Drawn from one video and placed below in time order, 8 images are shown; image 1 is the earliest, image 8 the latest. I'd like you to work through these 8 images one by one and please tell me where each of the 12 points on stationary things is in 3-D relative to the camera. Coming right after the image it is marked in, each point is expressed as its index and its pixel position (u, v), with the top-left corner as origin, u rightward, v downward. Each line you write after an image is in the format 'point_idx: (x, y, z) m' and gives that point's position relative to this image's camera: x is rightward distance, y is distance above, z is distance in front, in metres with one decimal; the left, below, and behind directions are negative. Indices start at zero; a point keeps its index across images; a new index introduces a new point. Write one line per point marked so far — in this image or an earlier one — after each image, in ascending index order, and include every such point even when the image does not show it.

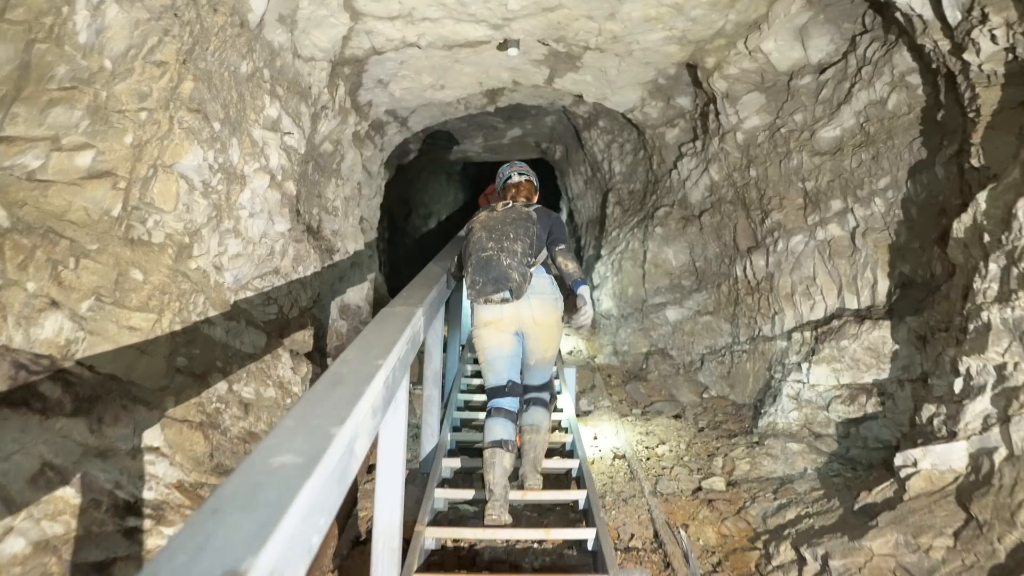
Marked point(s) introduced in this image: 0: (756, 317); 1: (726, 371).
0: (+1.2, -0.2, +4.2) m
1: (+1.2, -0.5, +4.5) m
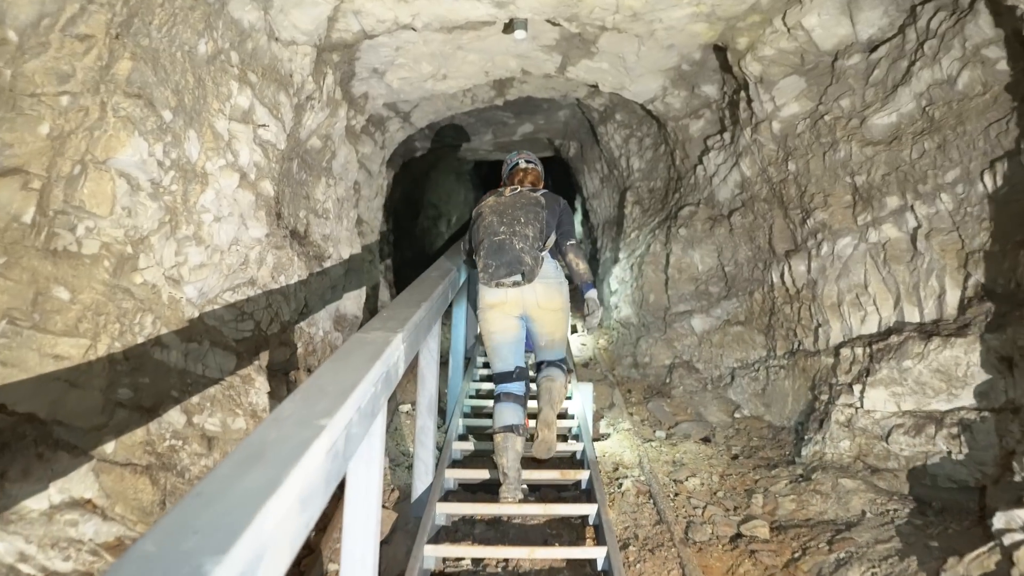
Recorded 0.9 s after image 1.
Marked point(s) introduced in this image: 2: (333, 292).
0: (+1.3, -0.2, +3.7) m
1: (+1.2, -0.5, +4.0) m
2: (-0.9, 0.0, +4.3) m
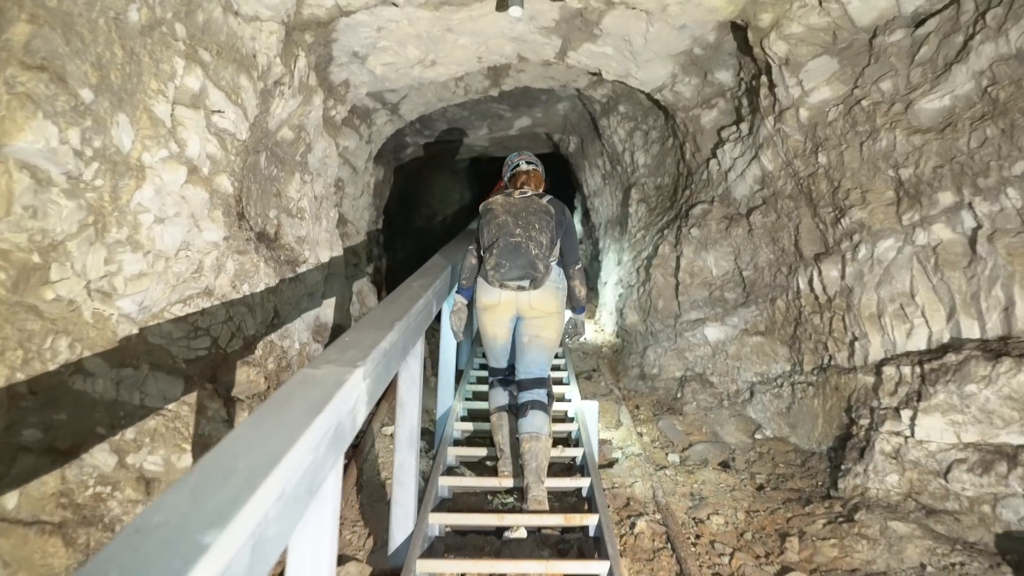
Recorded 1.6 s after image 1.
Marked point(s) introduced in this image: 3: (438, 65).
0: (+1.3, -0.2, +3.3) m
1: (+1.2, -0.5, +3.6) m
2: (-1.0, -0.1, +3.9) m
3: (-0.4, +1.2, +4.3) m
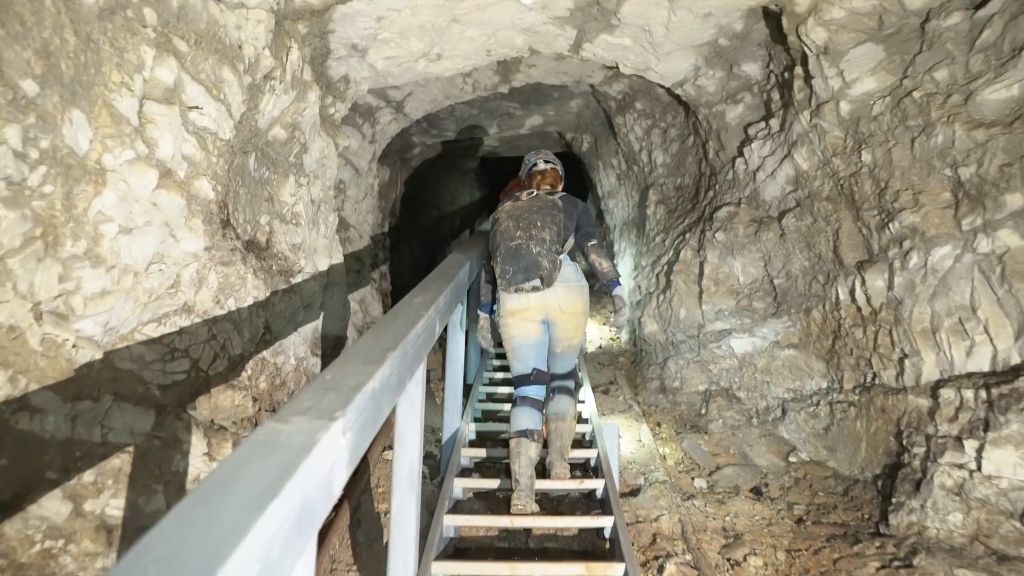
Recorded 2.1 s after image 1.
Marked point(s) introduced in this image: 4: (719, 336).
0: (+1.3, -0.3, +3.0) m
1: (+1.3, -0.6, +3.3) m
2: (-0.9, -0.1, +3.6) m
3: (-0.3, +1.1, +4.0) m
4: (+1.0, -0.2, +4.1) m
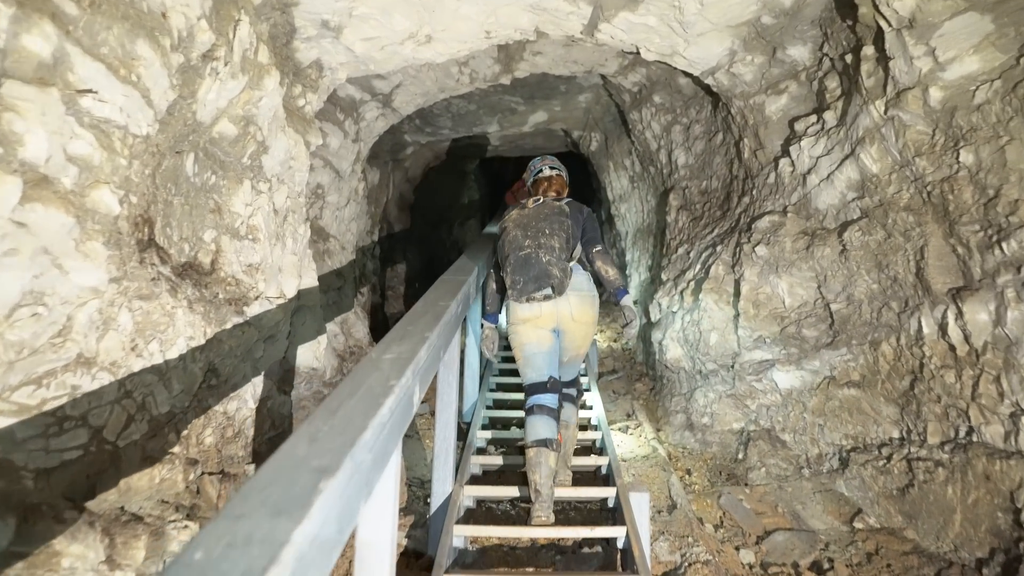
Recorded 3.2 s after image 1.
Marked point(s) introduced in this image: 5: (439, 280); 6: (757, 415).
0: (+1.3, -0.4, +2.4) m
1: (+1.3, -0.7, +2.7) m
2: (-0.9, -0.2, +3.0) m
3: (-0.3, +1.0, +3.4) m
4: (+1.0, -0.3, +3.5) m
5: (-0.2, 0.0, +2.7) m
6: (+1.1, -0.6, +3.5) m
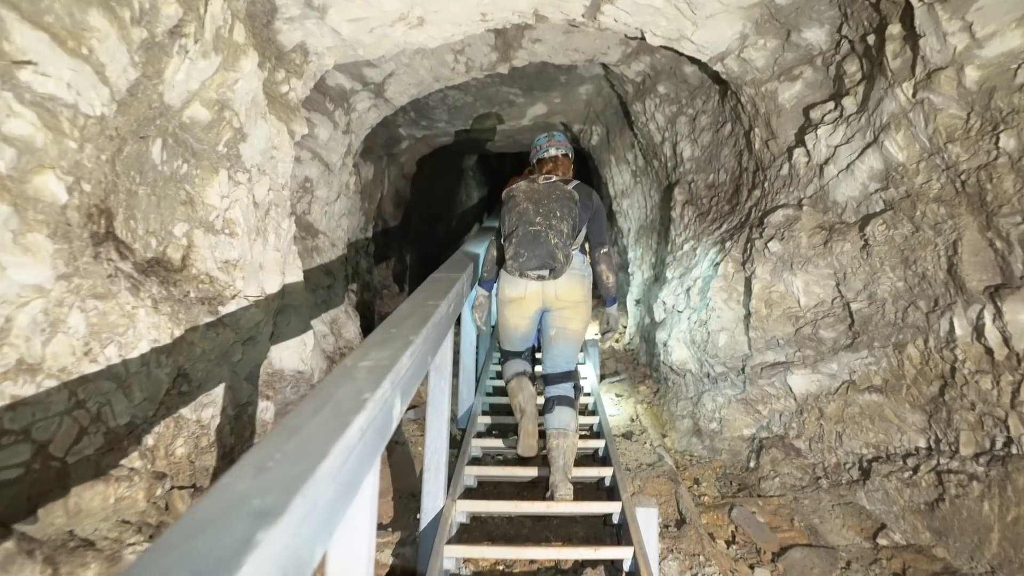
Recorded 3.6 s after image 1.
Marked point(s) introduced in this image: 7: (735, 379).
0: (+1.3, -0.4, +2.2) m
1: (+1.3, -0.7, +2.5) m
2: (-0.9, -0.2, +2.8) m
3: (-0.3, +1.0, +3.2) m
4: (+1.0, -0.3, +3.3) m
5: (-0.3, 0.0, +2.5) m
6: (+1.0, -0.5, +3.3) m
7: (+1.0, -0.4, +3.5) m
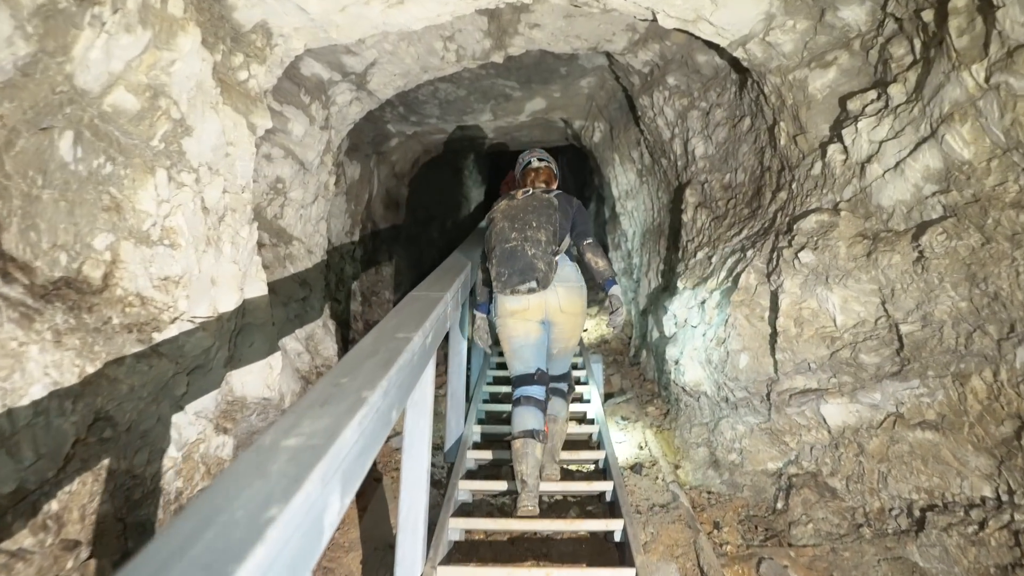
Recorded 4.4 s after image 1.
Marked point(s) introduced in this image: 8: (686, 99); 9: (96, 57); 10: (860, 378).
0: (+1.3, -0.4, +1.8) m
1: (+1.2, -0.7, +2.1) m
2: (-0.9, -0.3, +2.4) m
3: (-0.4, +1.0, +2.8) m
4: (+1.0, -0.4, +2.9) m
5: (-0.3, 0.0, +2.1) m
6: (+1.0, -0.6, +2.9) m
7: (+0.9, -0.4, +3.1) m
8: (+0.9, +0.9, +4.1) m
9: (-0.9, +0.5, +1.8) m
10: (+1.1, -0.3, +2.6) m
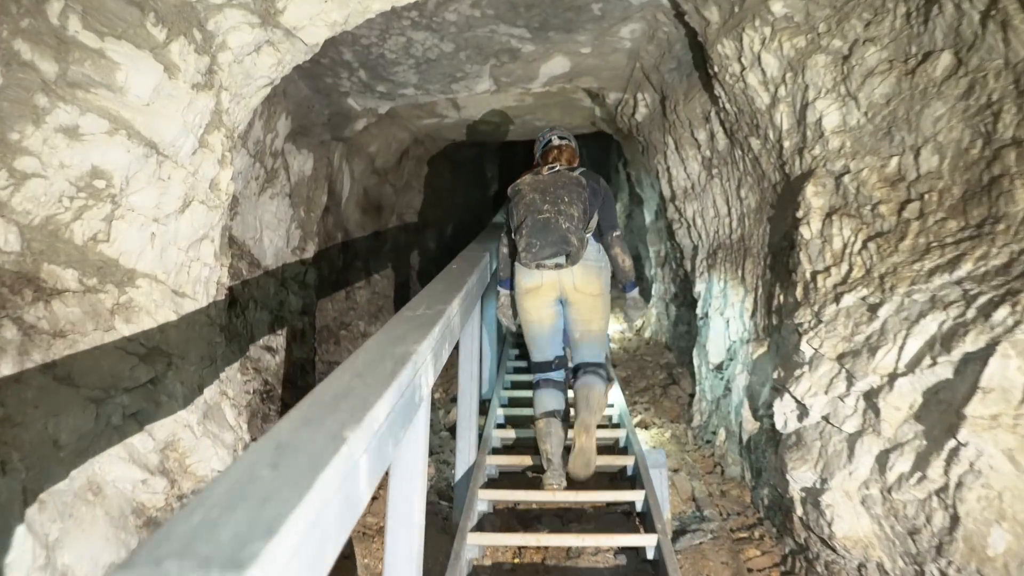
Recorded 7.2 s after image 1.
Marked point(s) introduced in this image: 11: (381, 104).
0: (+1.3, -0.6, +0.2) m
1: (+1.2, -0.9, +0.5) m
2: (-0.9, -0.4, +0.8) m
3: (-0.4, +0.8, +1.1) m
4: (+1.0, -0.6, +1.2) m
5: (-0.3, -0.2, +0.4) m
6: (+1.0, -0.8, +1.3) m
7: (+0.9, -0.6, +1.4) m
8: (+0.9, +0.8, +2.4) m
9: (-0.9, +0.3, +0.2) m
10: (+1.1, -0.5, +1.0) m
11: (-0.7, +1.0, +4.3) m
